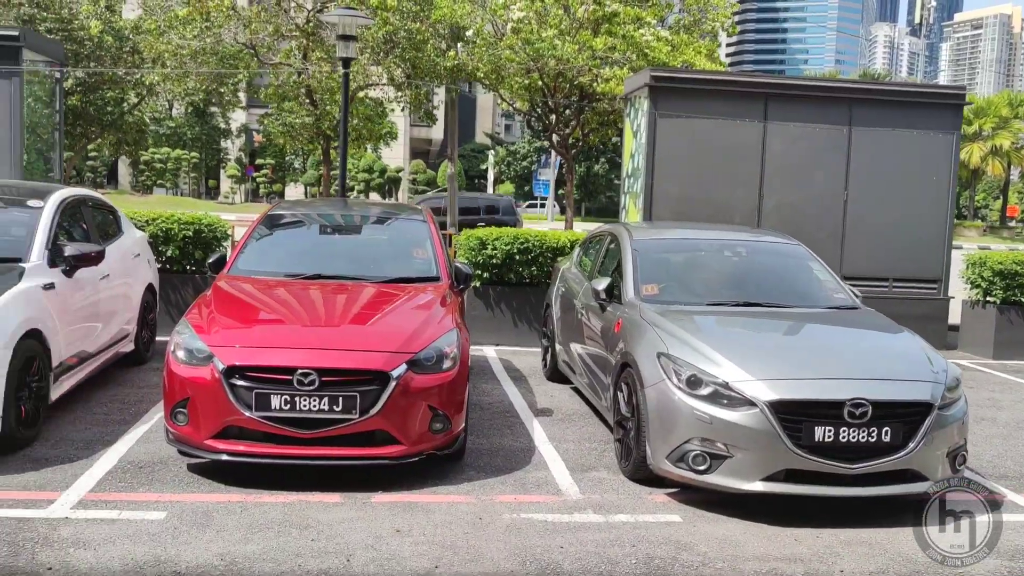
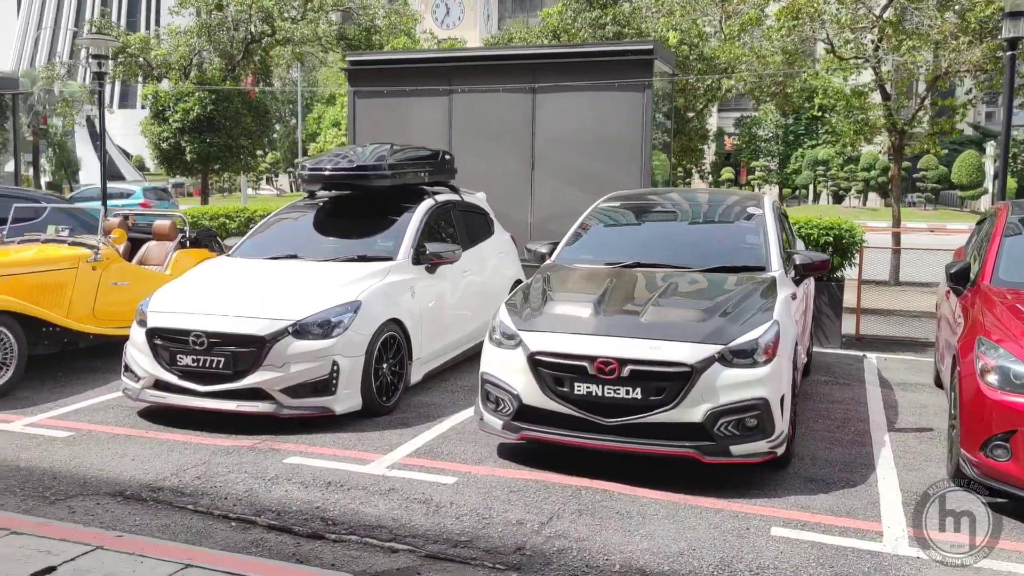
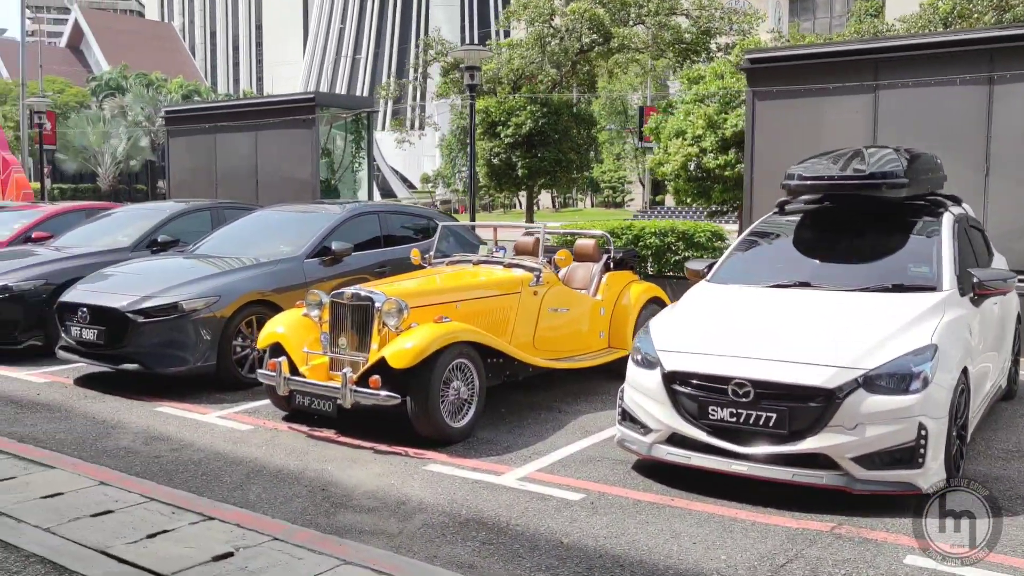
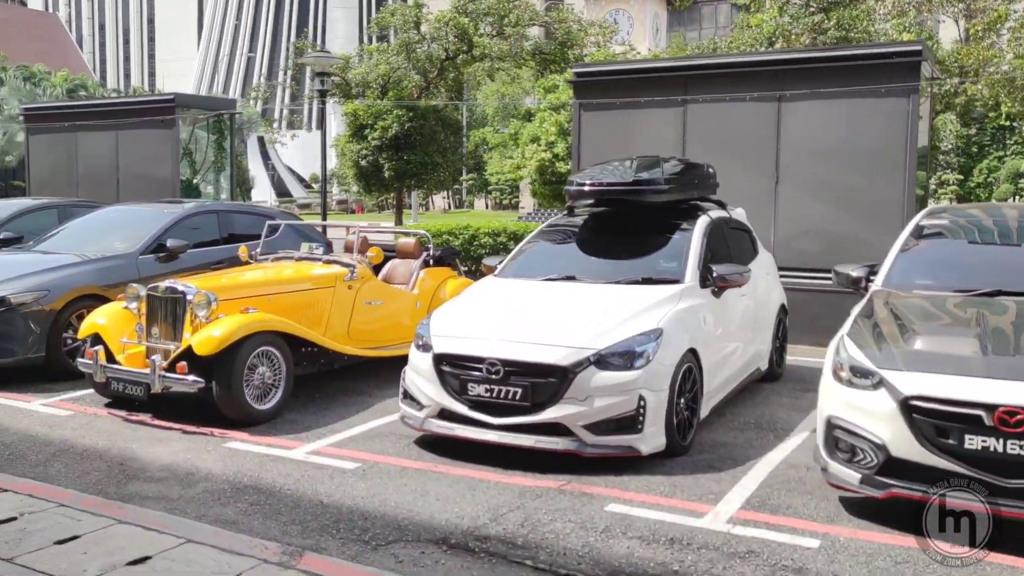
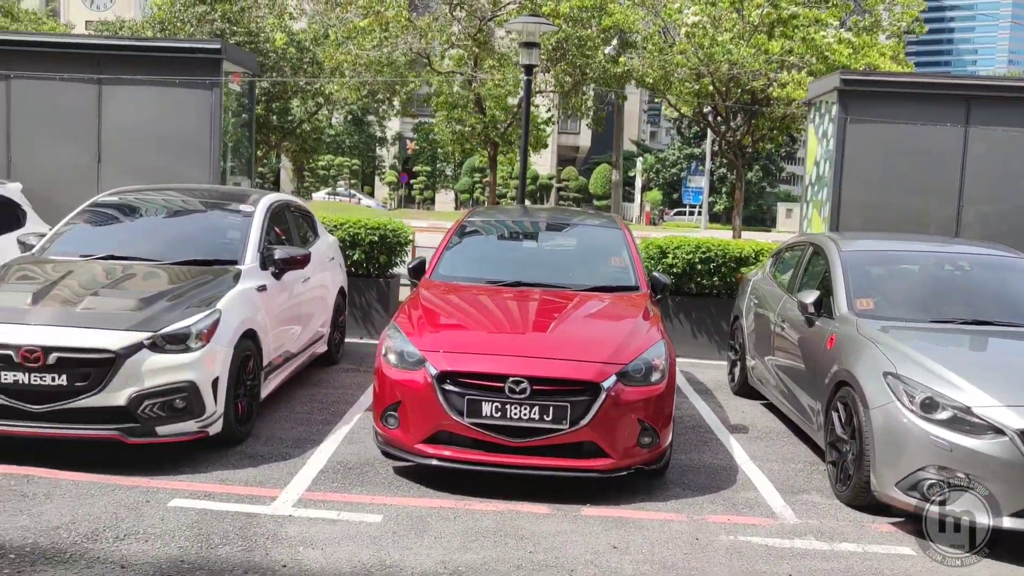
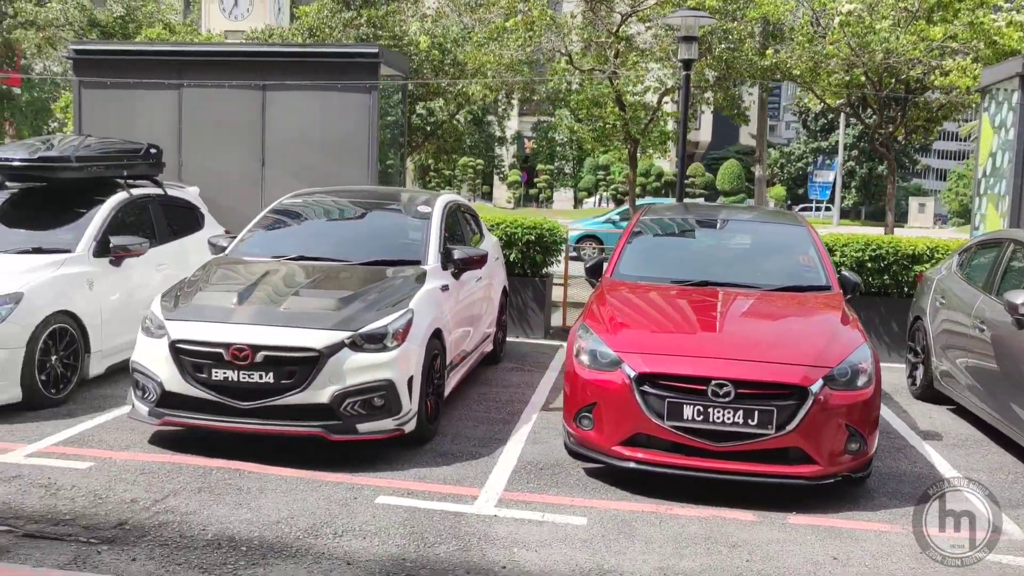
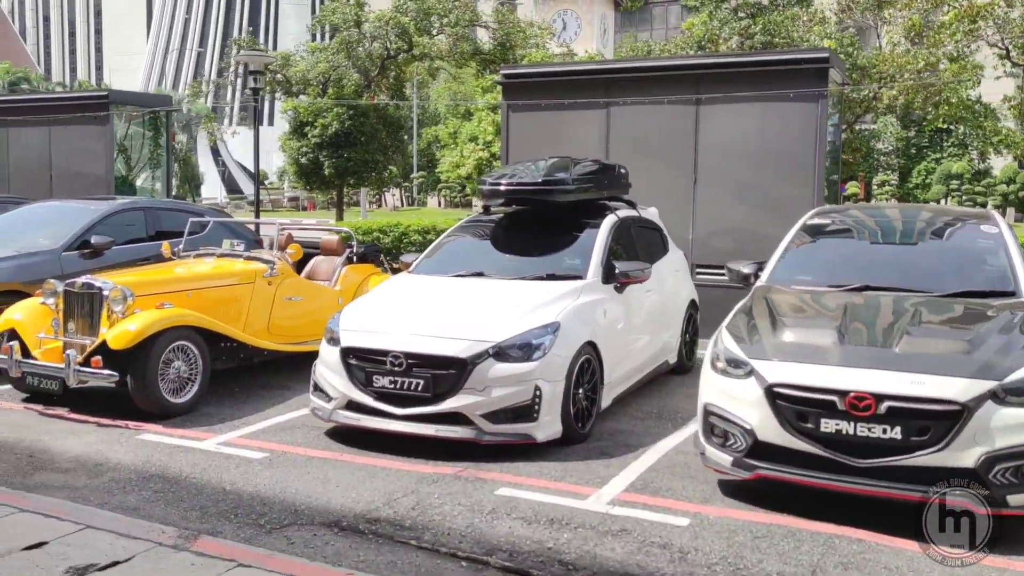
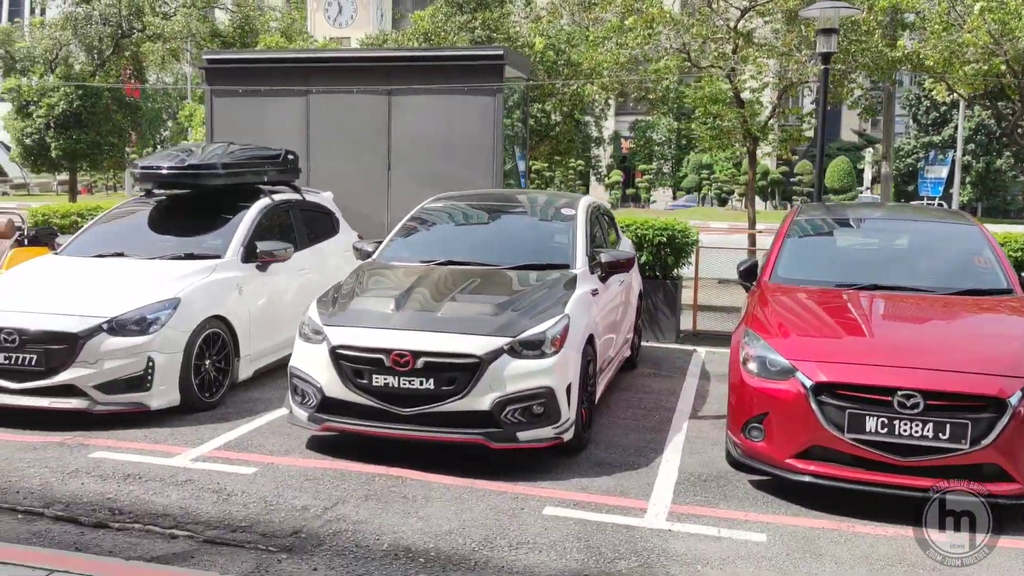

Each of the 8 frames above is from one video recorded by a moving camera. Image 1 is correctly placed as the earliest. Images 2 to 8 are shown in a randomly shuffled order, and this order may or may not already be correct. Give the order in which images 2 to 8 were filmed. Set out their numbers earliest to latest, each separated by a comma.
5, 6, 8, 2, 7, 4, 3
